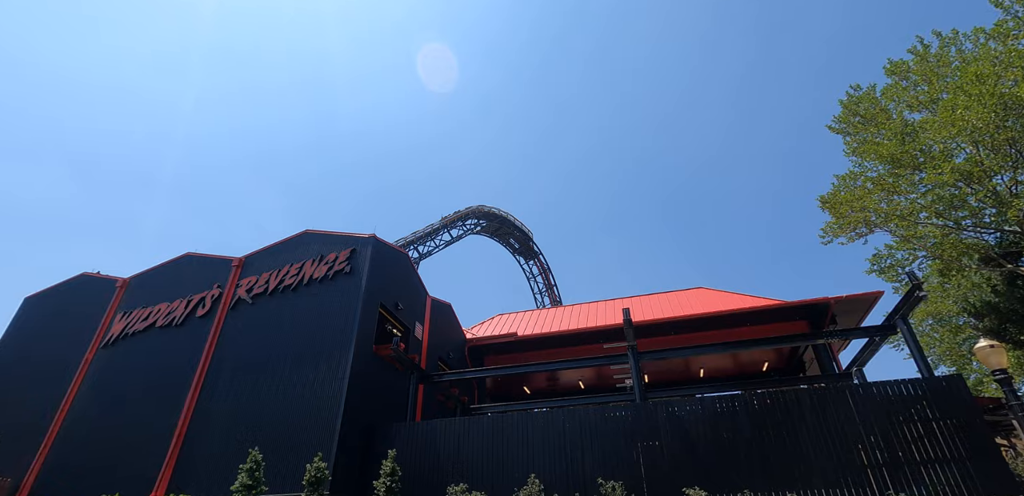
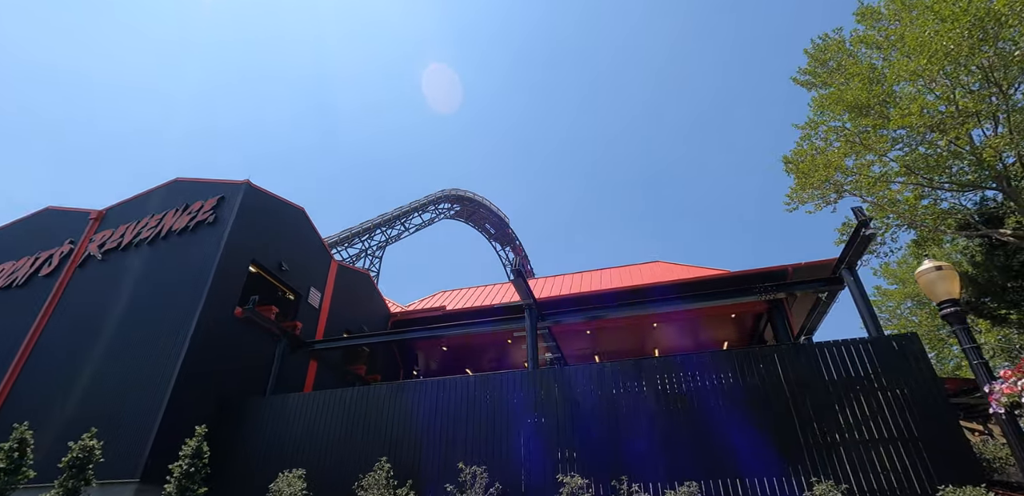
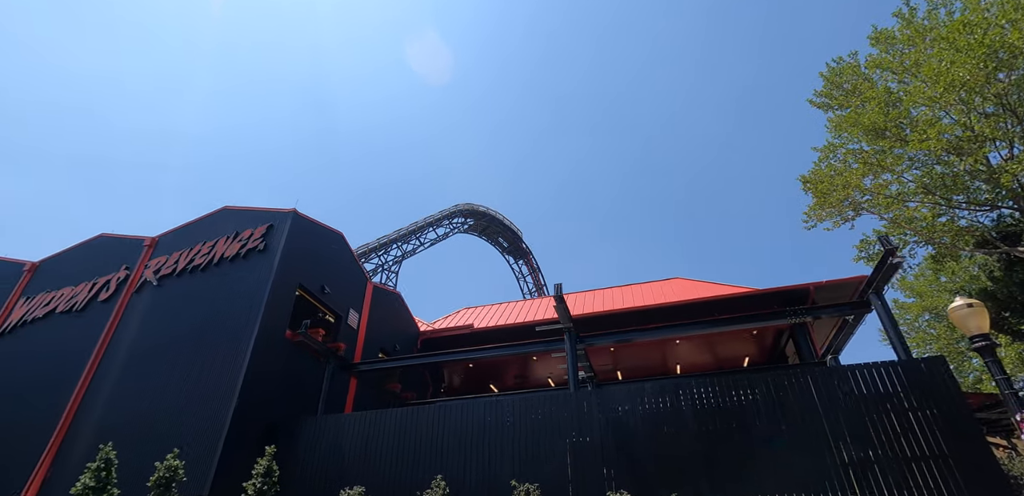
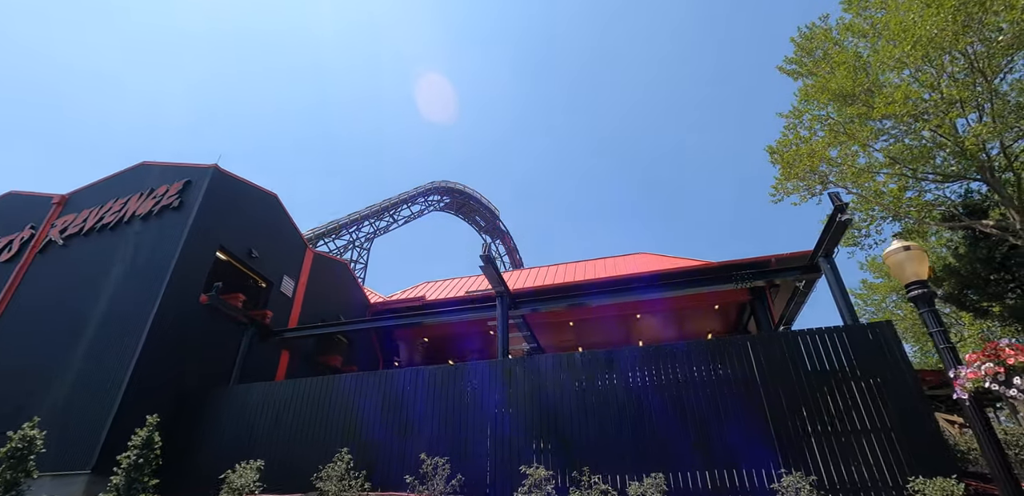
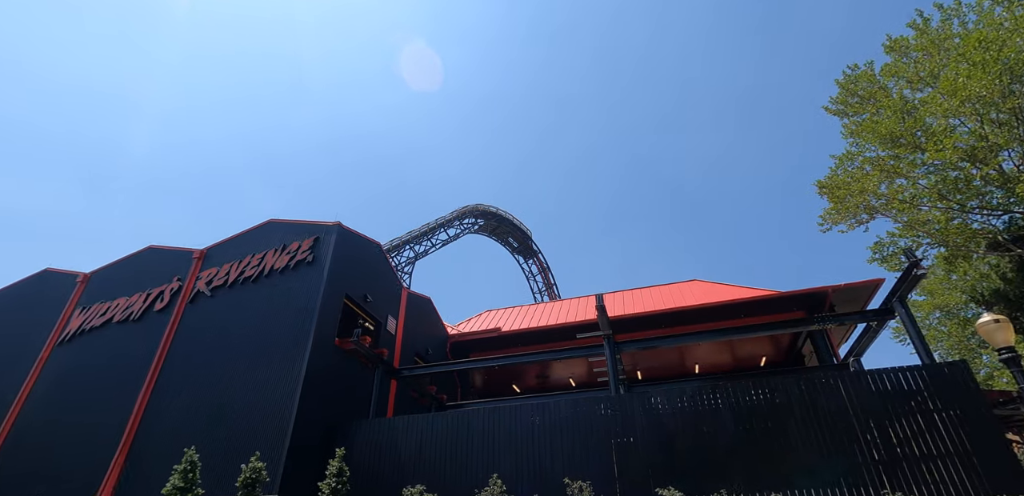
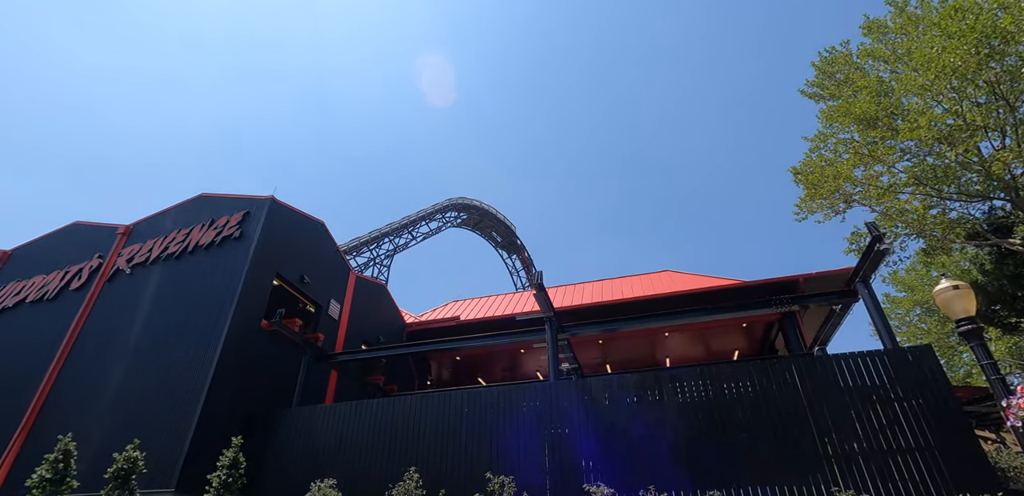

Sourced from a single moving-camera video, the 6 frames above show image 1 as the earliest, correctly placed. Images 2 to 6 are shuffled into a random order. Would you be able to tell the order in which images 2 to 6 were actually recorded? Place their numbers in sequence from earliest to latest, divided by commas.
5, 3, 6, 2, 4
